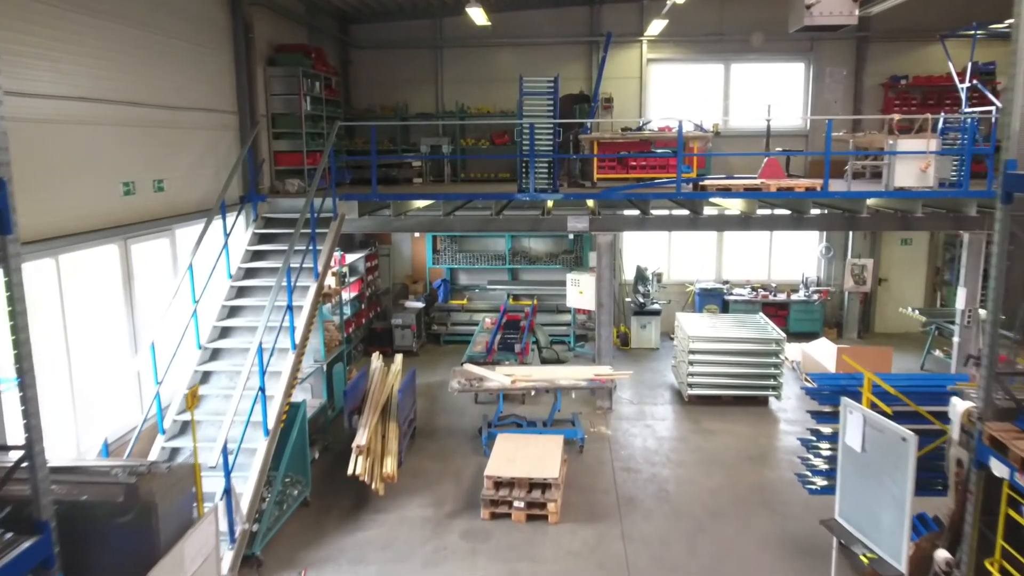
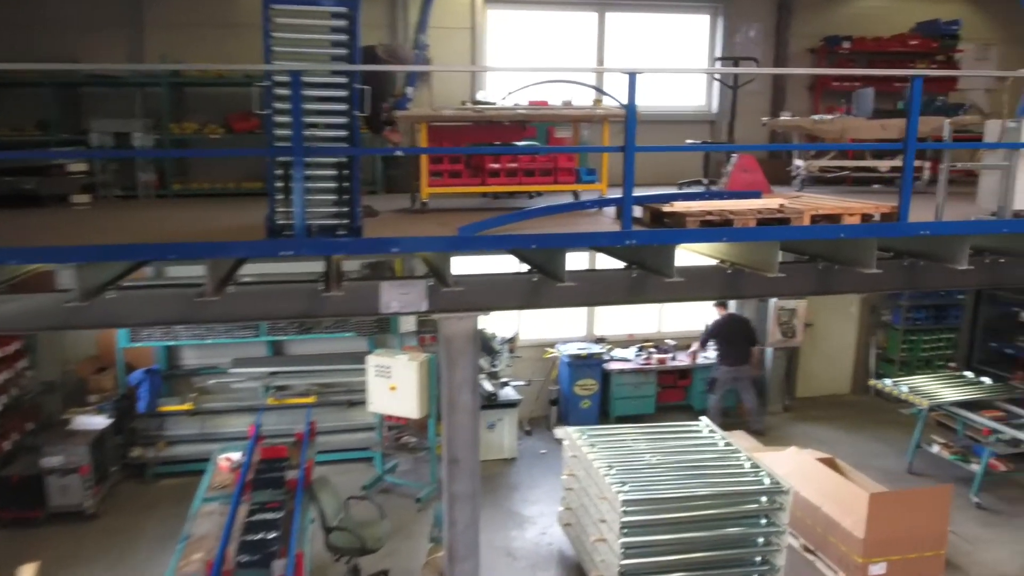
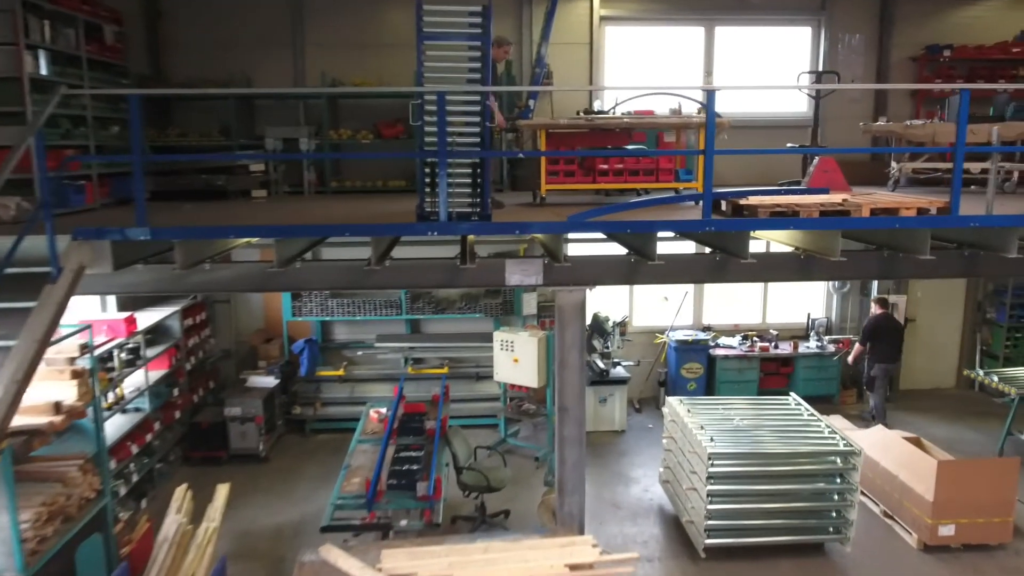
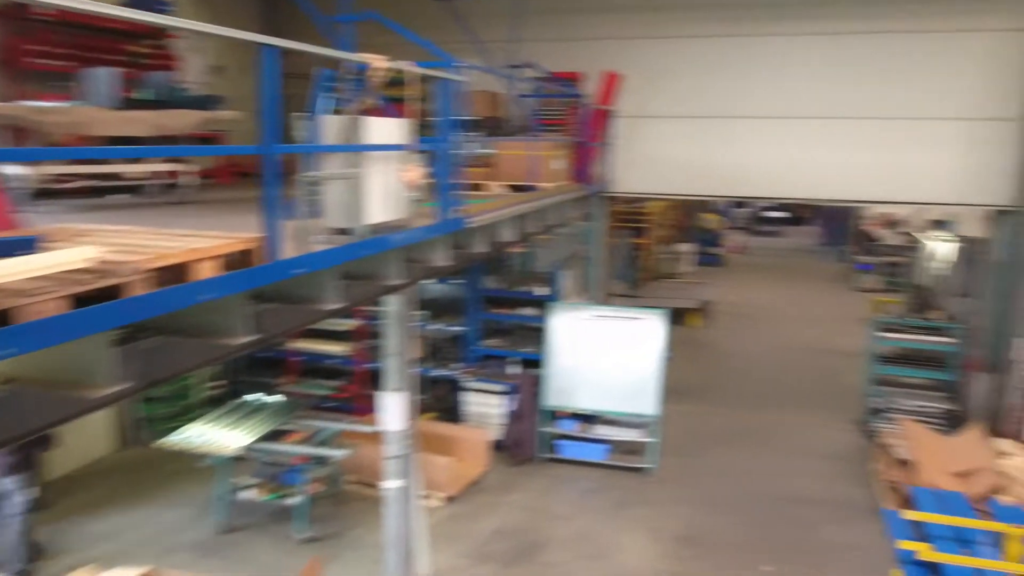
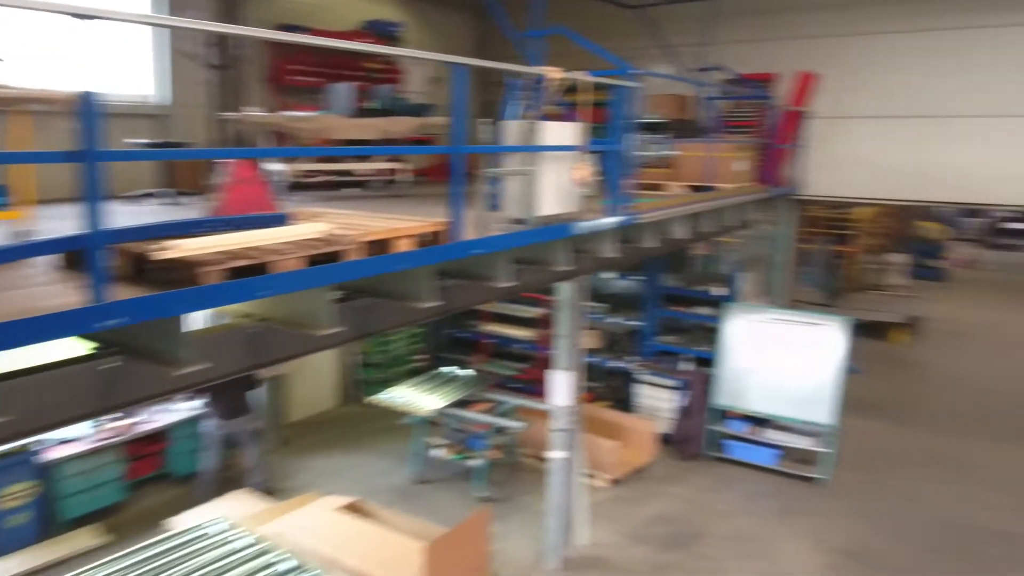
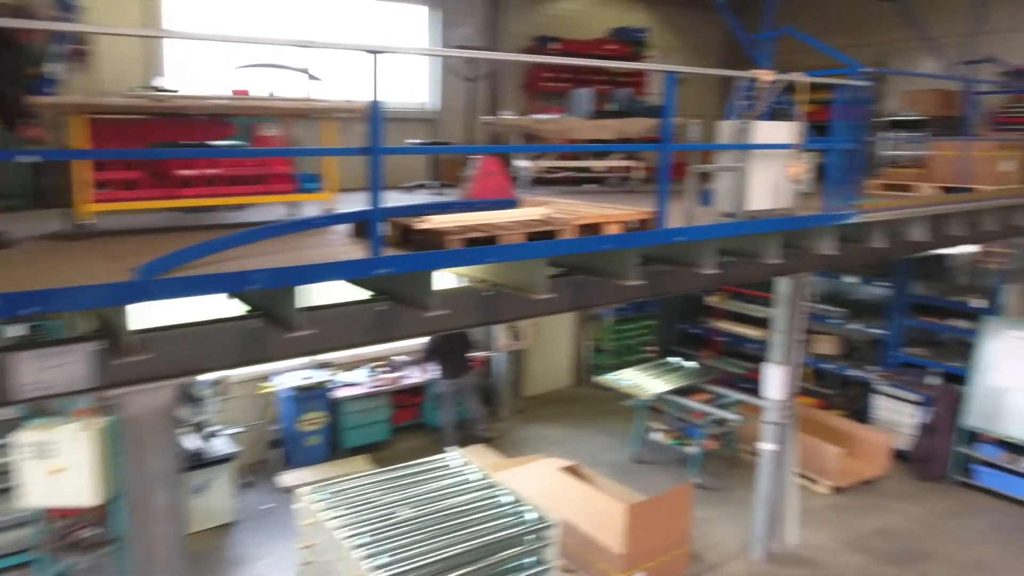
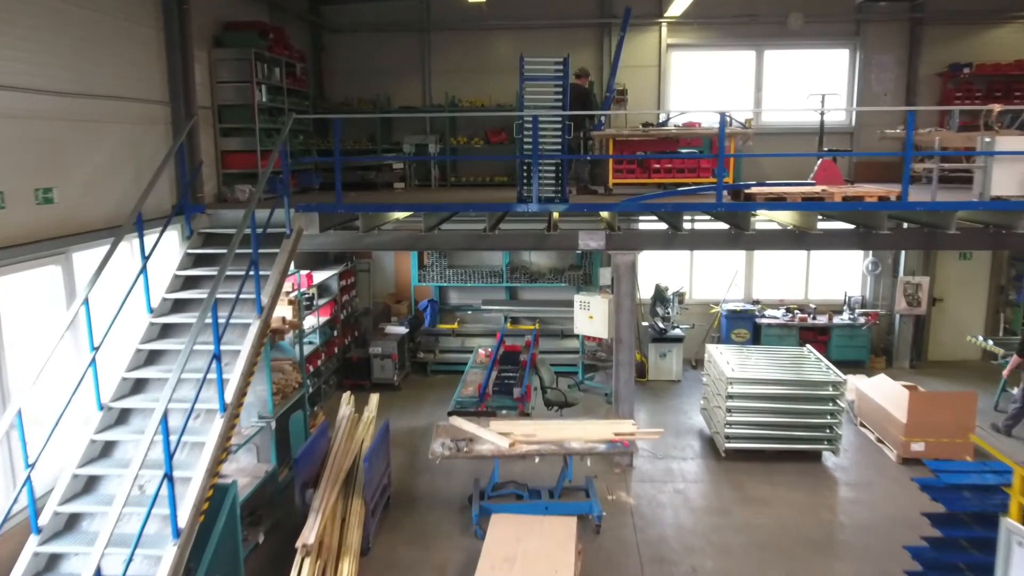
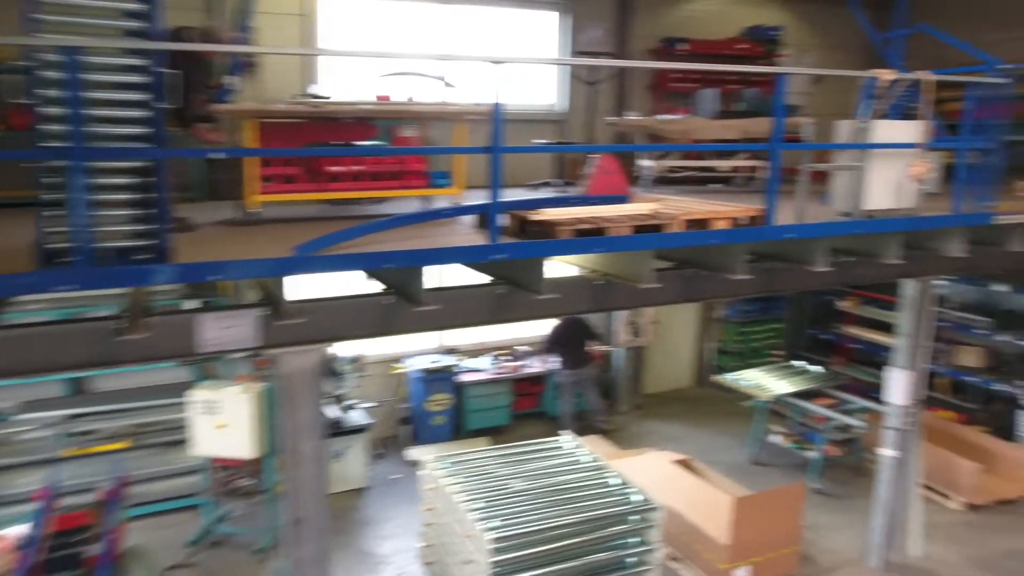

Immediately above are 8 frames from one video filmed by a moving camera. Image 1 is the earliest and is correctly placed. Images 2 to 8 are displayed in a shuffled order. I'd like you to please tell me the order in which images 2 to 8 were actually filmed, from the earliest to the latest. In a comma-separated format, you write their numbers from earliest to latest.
7, 3, 2, 8, 6, 5, 4
